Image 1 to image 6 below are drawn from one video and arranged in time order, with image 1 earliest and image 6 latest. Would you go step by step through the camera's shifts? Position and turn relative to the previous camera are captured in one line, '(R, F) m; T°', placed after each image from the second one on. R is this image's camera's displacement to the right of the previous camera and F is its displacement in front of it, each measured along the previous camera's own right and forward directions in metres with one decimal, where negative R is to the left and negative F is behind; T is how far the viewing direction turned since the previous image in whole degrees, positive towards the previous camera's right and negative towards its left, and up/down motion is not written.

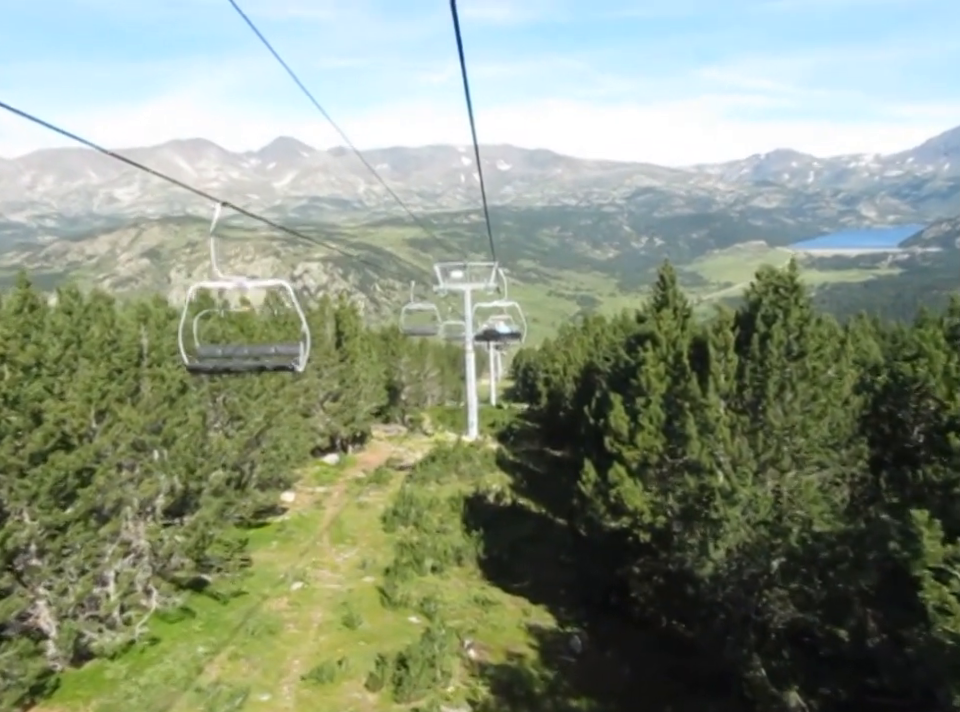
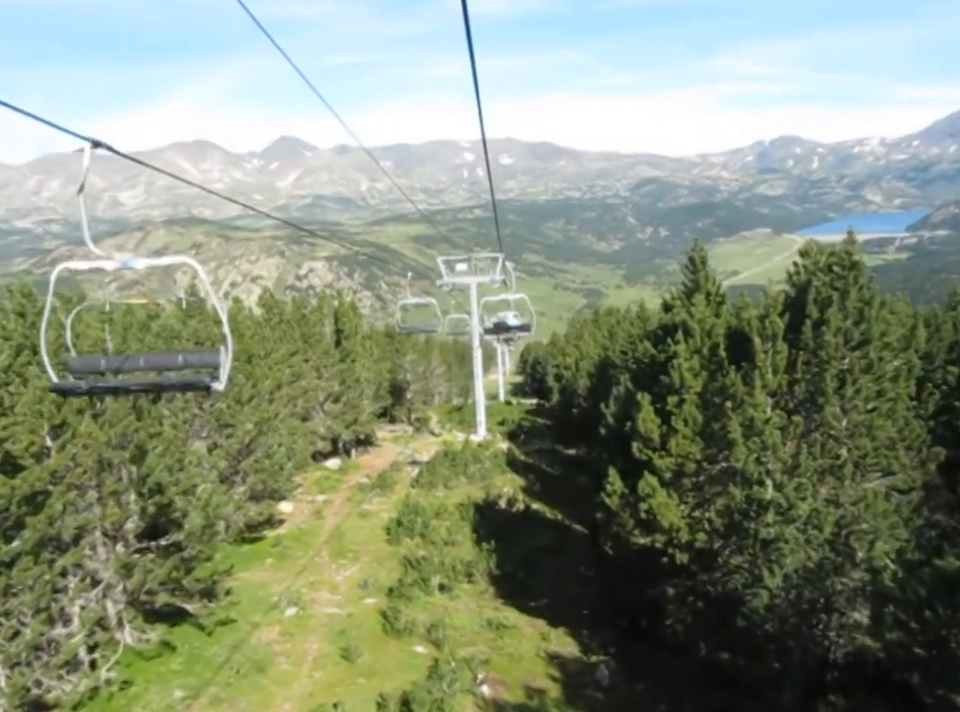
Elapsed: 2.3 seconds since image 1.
(0.0, +3.1) m; -1°
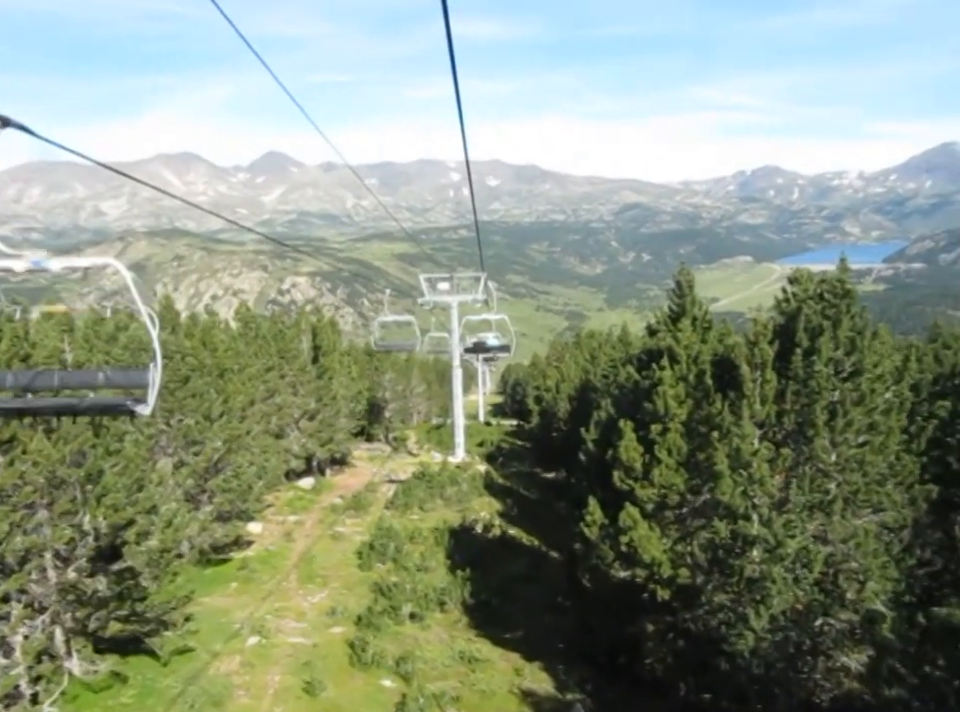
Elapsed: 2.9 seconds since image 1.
(+0.1, +0.9) m; +1°
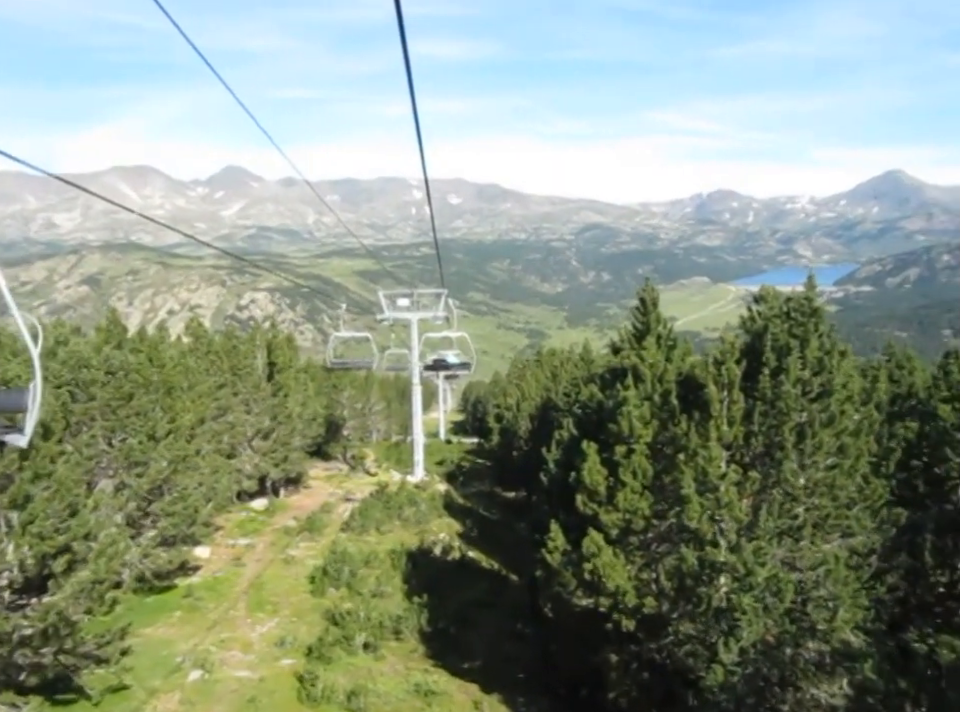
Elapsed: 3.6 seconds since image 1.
(+0.1, +0.9) m; +3°
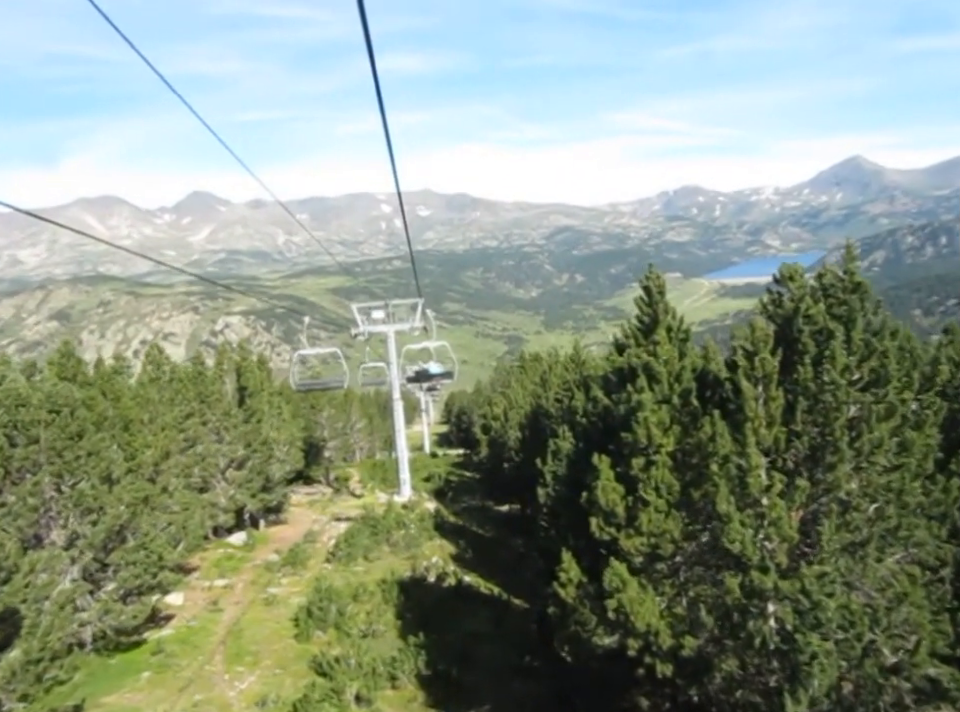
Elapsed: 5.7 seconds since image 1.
(-0.2, +2.9) m; +2°
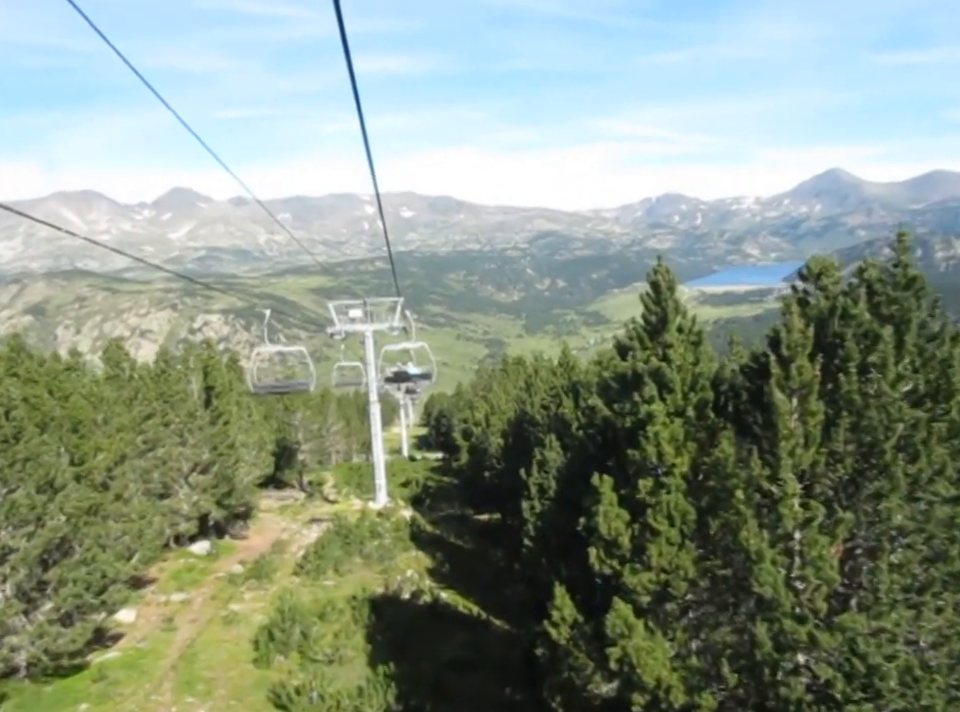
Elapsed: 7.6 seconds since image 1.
(-0.1, +2.5) m; +2°
